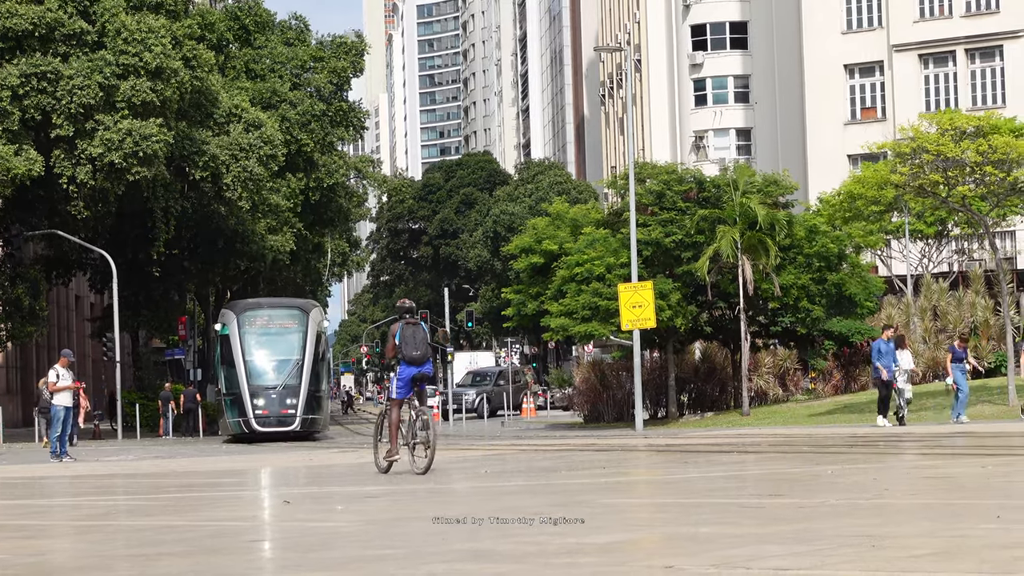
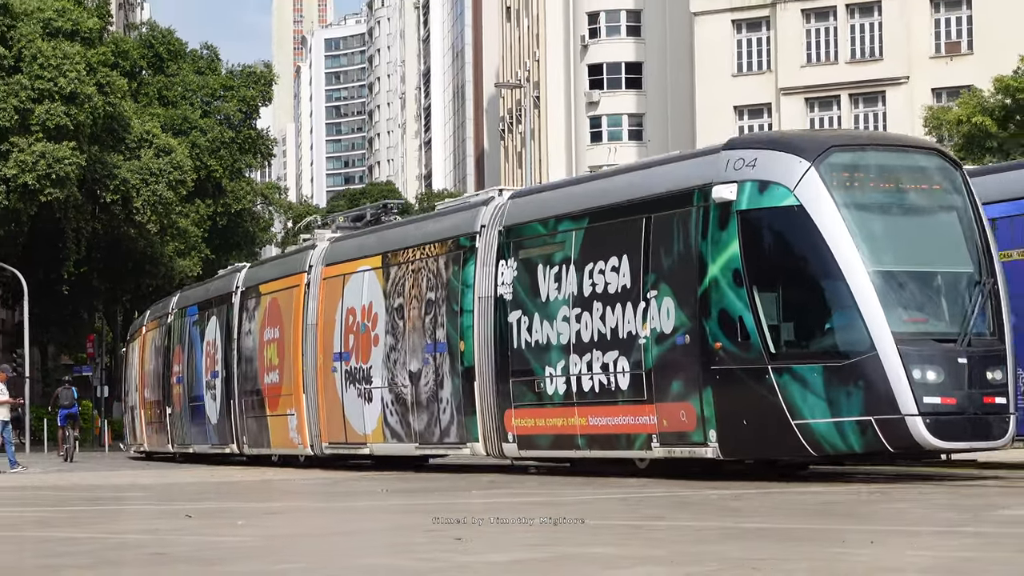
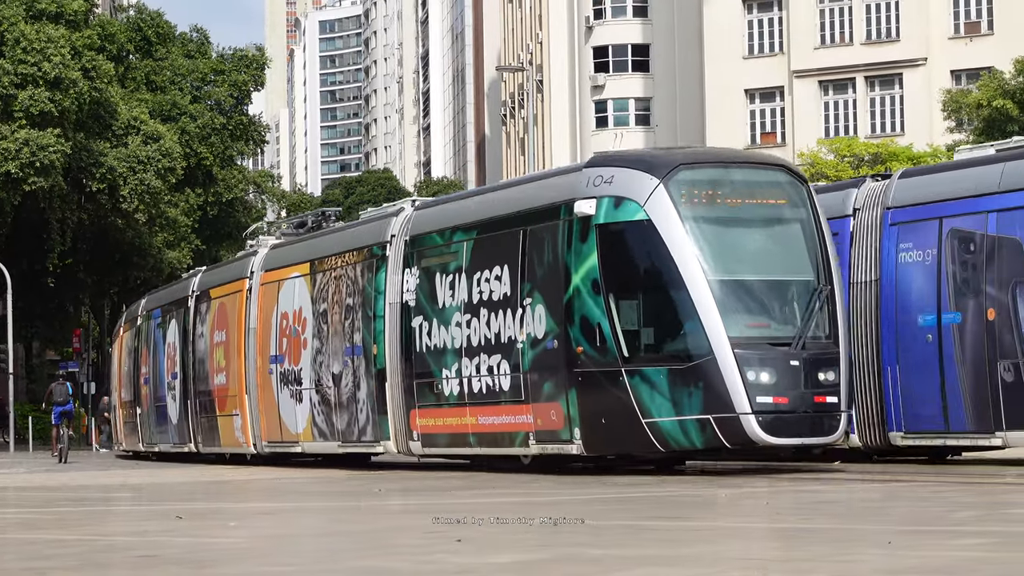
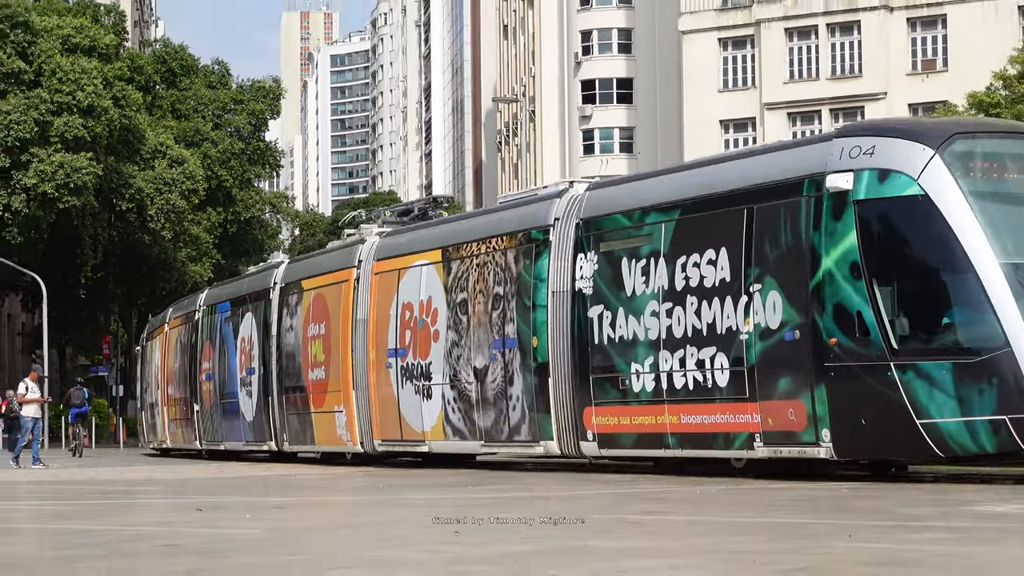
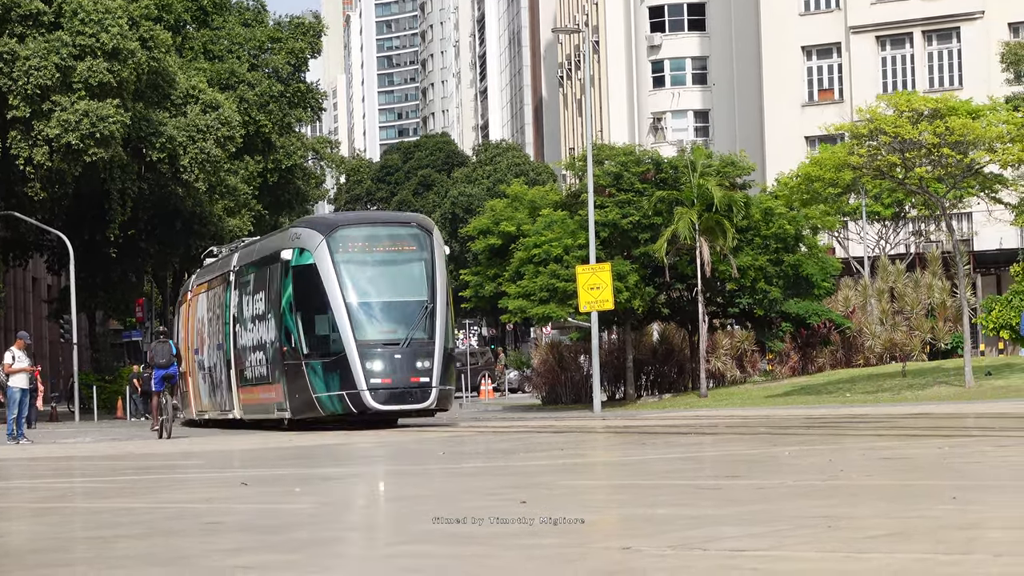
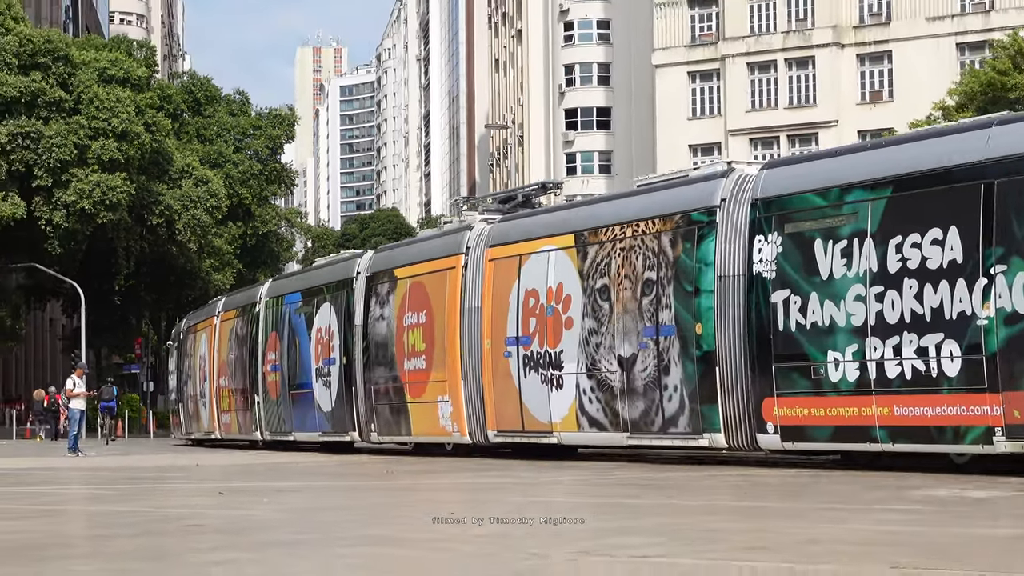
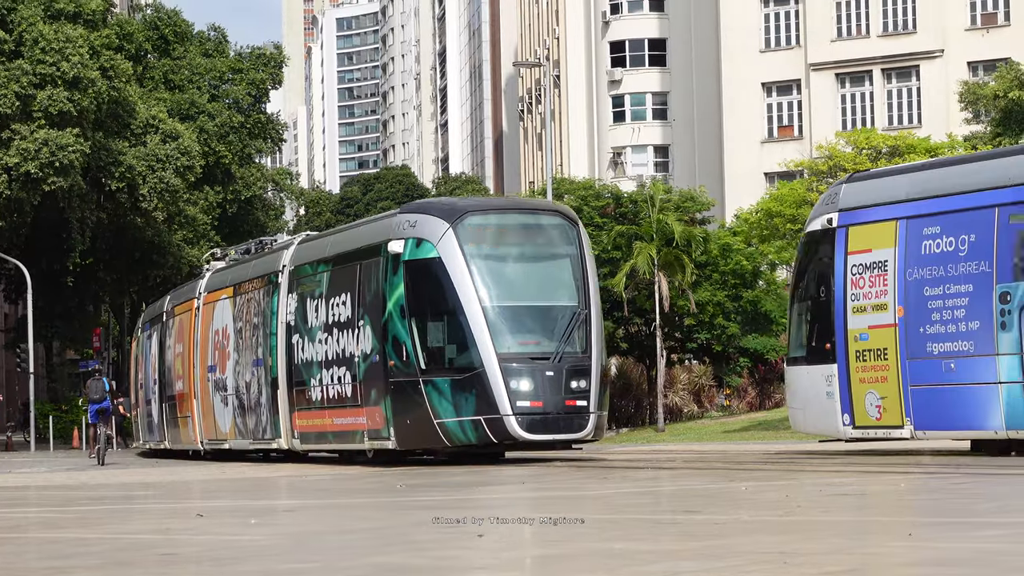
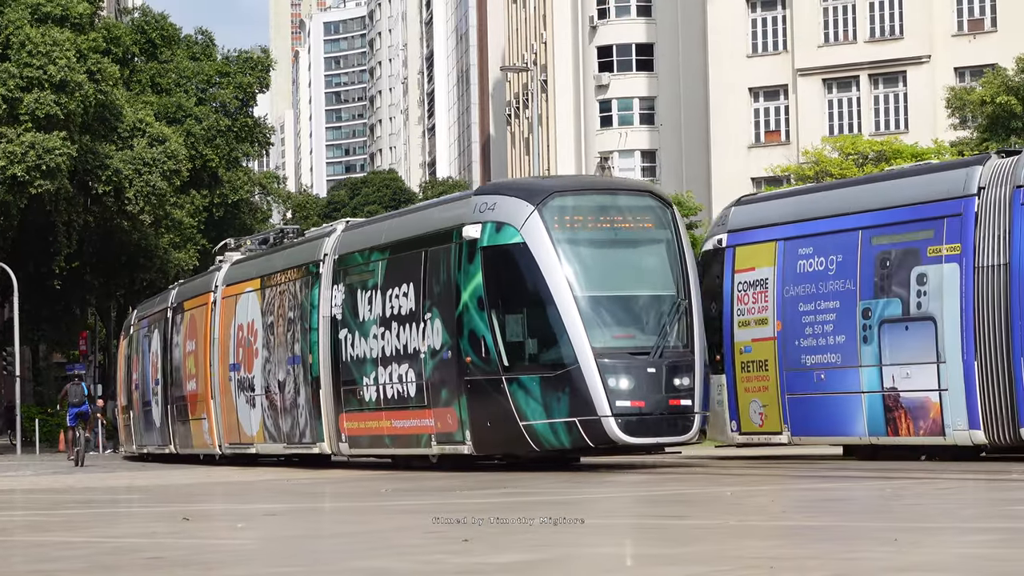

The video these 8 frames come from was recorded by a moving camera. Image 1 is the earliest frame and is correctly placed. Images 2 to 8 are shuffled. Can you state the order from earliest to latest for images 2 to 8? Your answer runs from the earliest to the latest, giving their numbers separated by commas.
5, 7, 8, 3, 2, 4, 6
